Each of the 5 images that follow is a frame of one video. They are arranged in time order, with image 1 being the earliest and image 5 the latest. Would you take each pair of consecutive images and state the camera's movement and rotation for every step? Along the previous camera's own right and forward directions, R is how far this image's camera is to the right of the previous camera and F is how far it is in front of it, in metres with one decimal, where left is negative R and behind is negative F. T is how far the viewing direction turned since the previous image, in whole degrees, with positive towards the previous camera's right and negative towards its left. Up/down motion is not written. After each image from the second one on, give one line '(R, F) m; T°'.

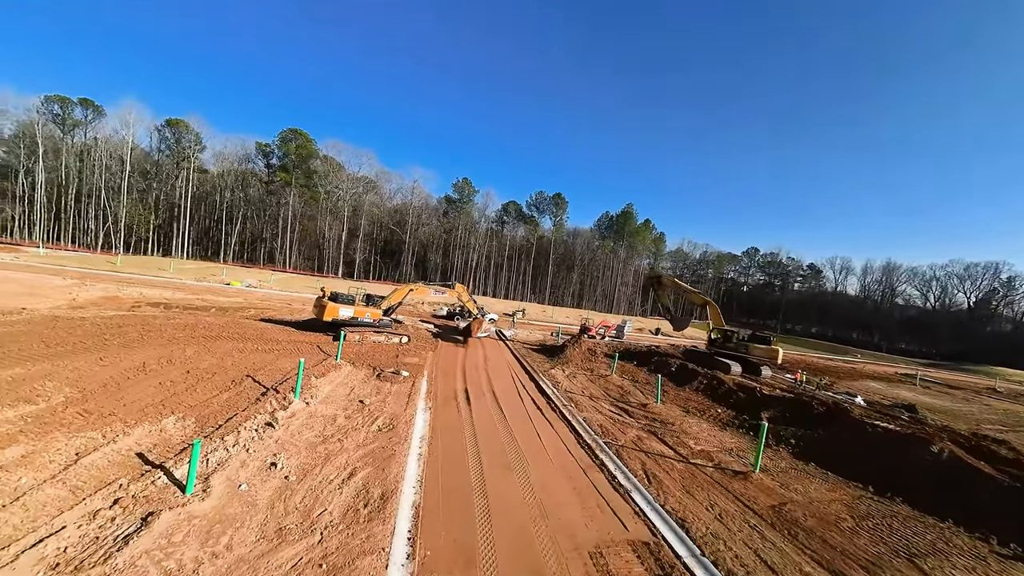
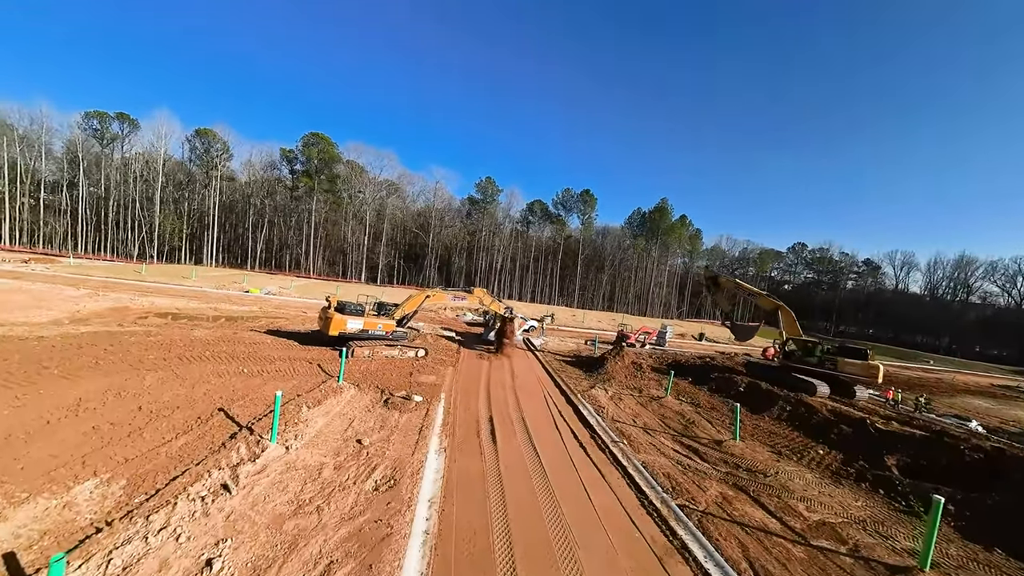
(-0.3, +2.5) m; -4°
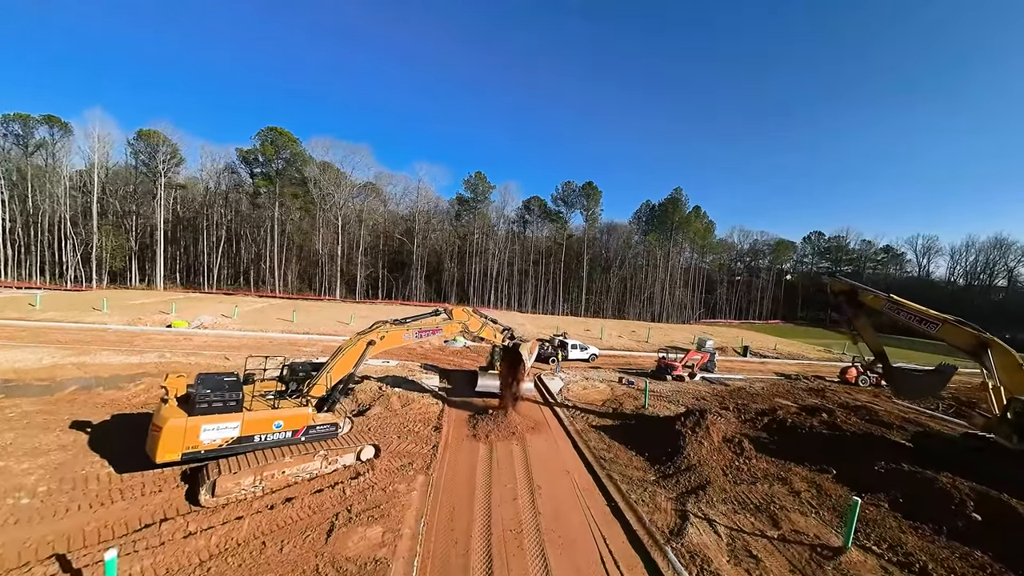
(-0.3, +7.1) m; +1°
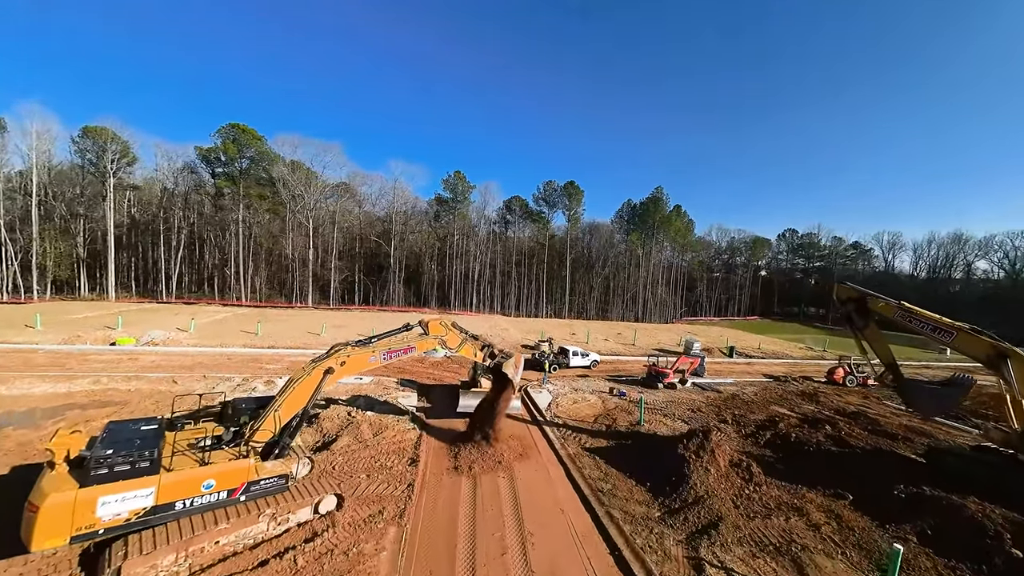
(0.0, +1.3) m; +3°
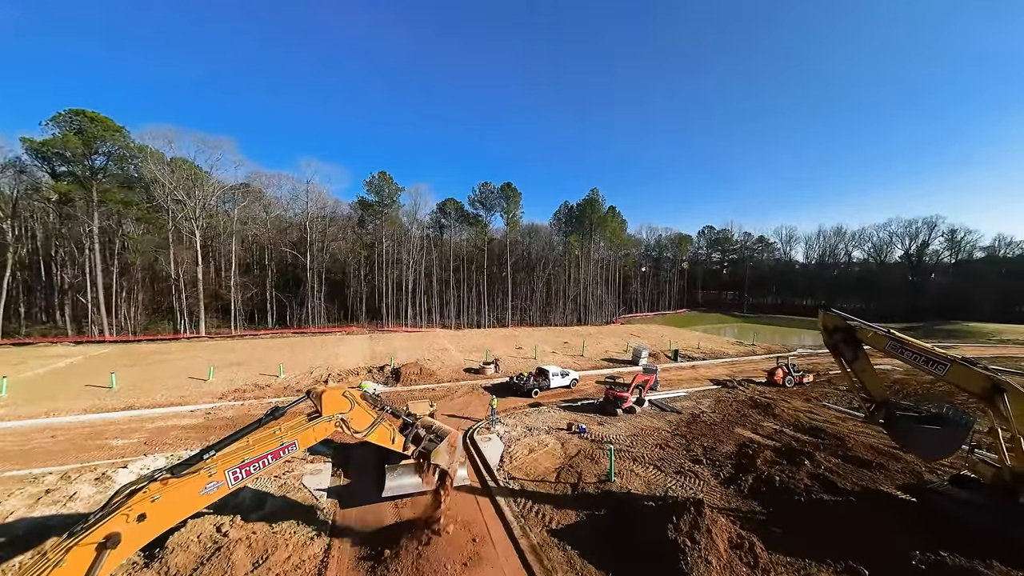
(+0.2, +2.8) m; +10°
